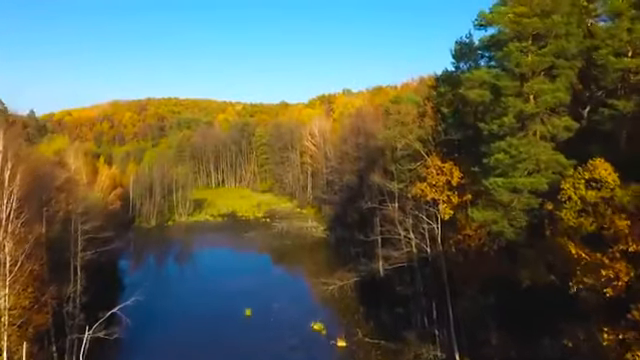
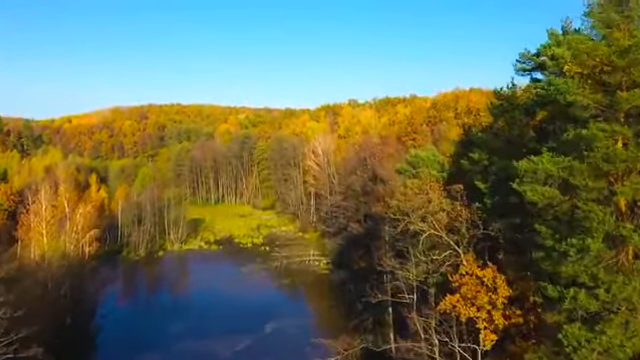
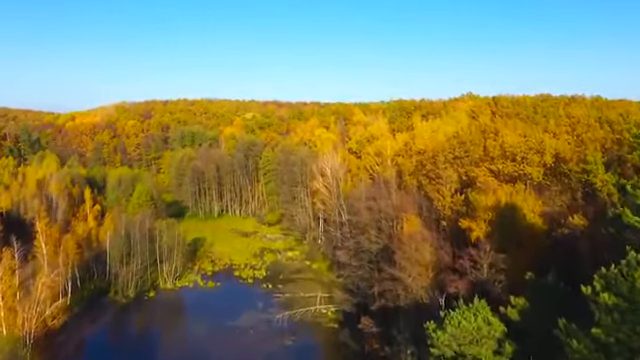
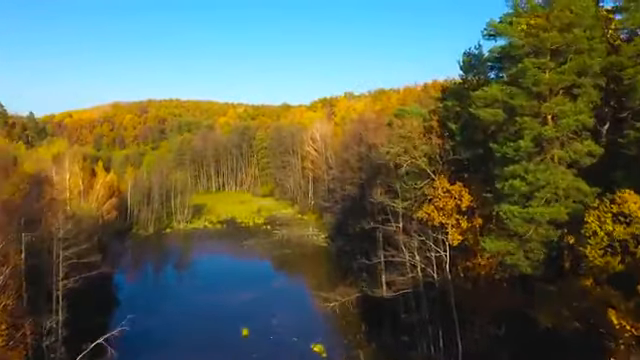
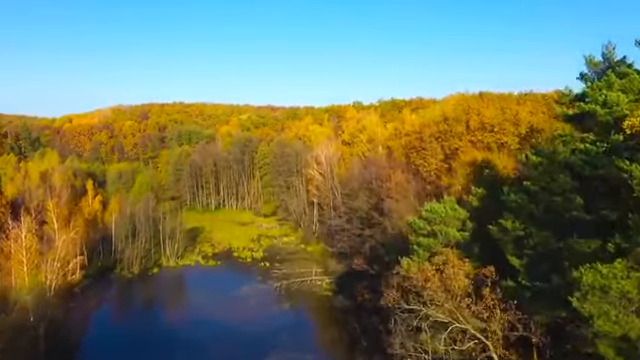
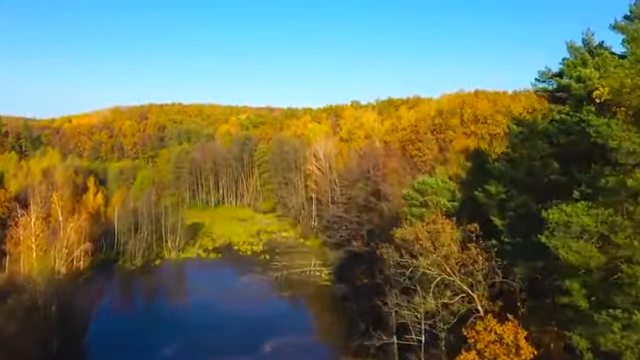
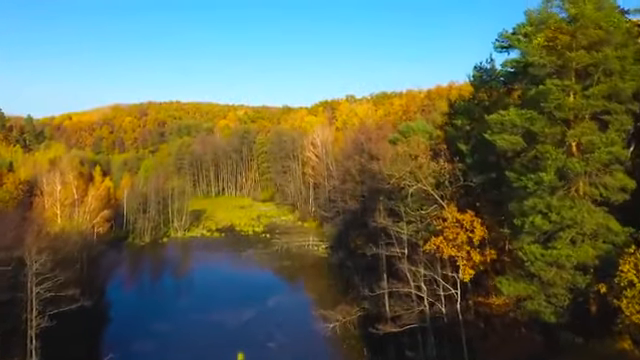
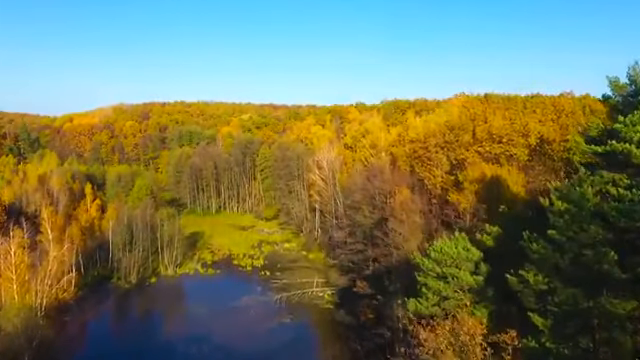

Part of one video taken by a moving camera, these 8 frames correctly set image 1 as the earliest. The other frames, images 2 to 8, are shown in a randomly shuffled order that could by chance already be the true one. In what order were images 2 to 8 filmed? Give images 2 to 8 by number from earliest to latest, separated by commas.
4, 7, 2, 6, 5, 8, 3
